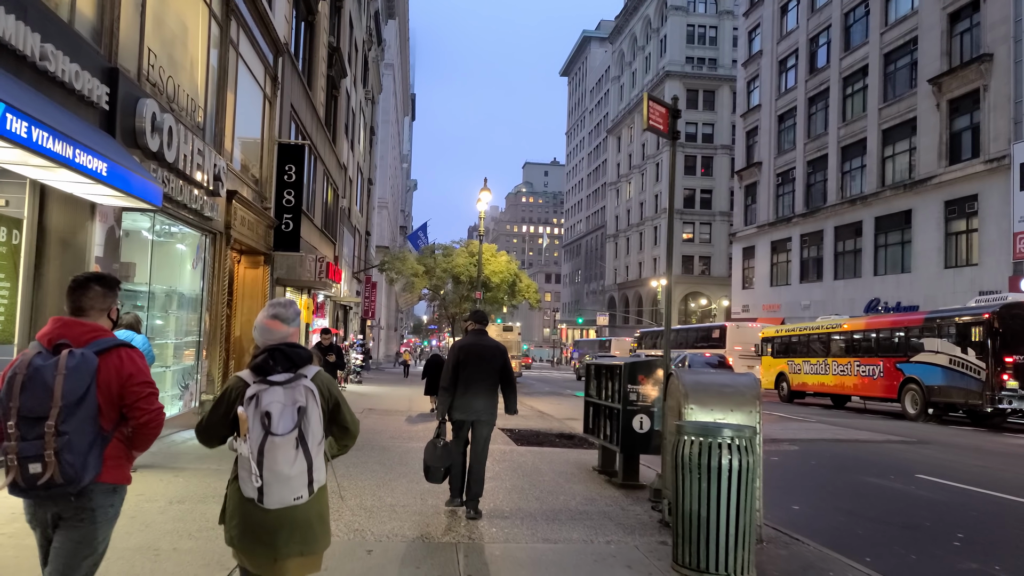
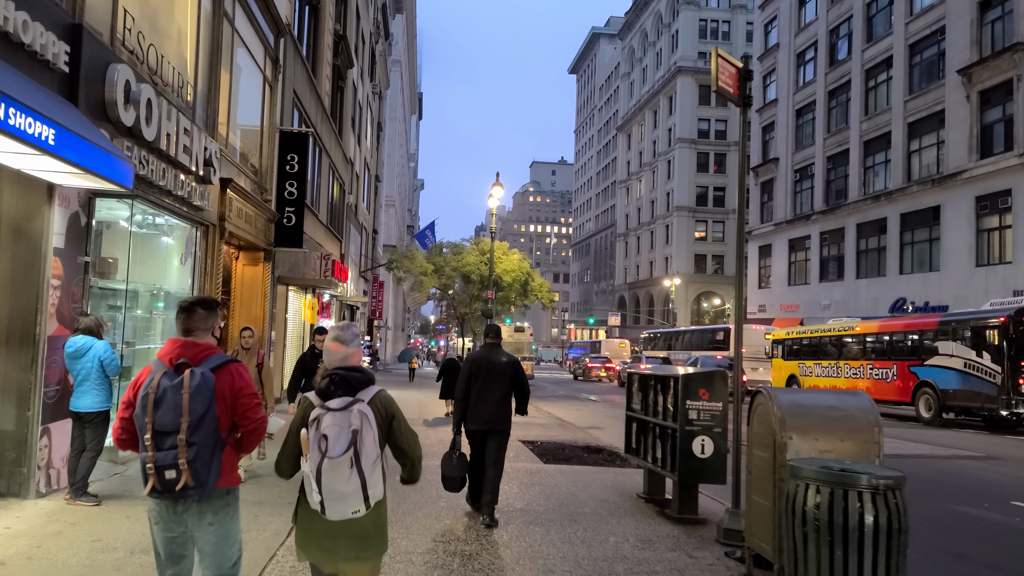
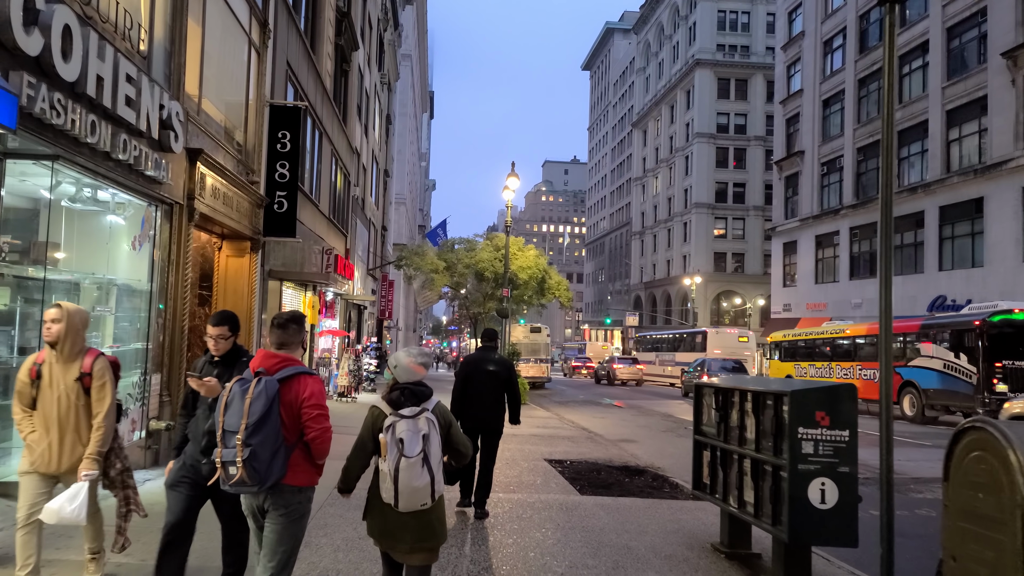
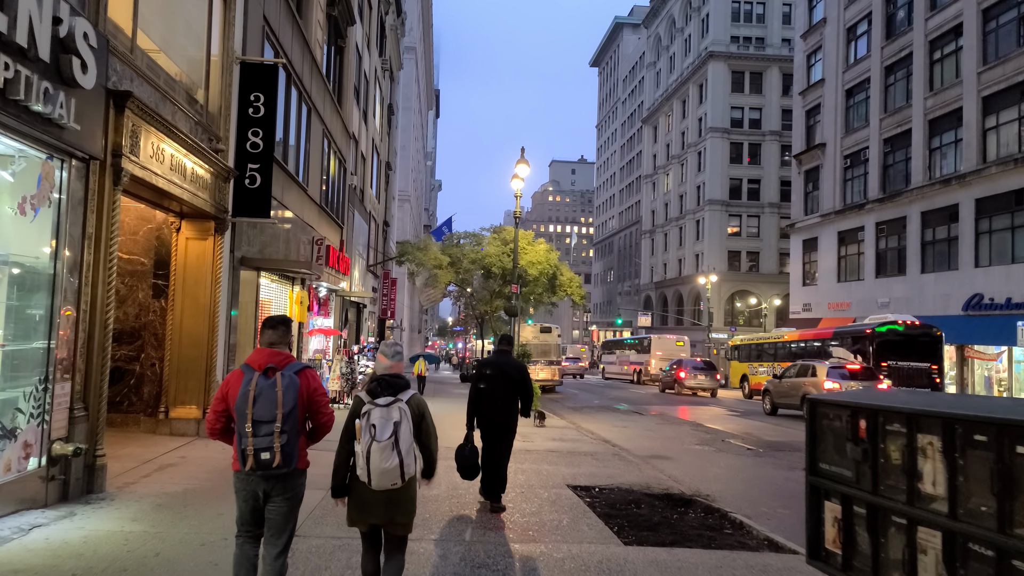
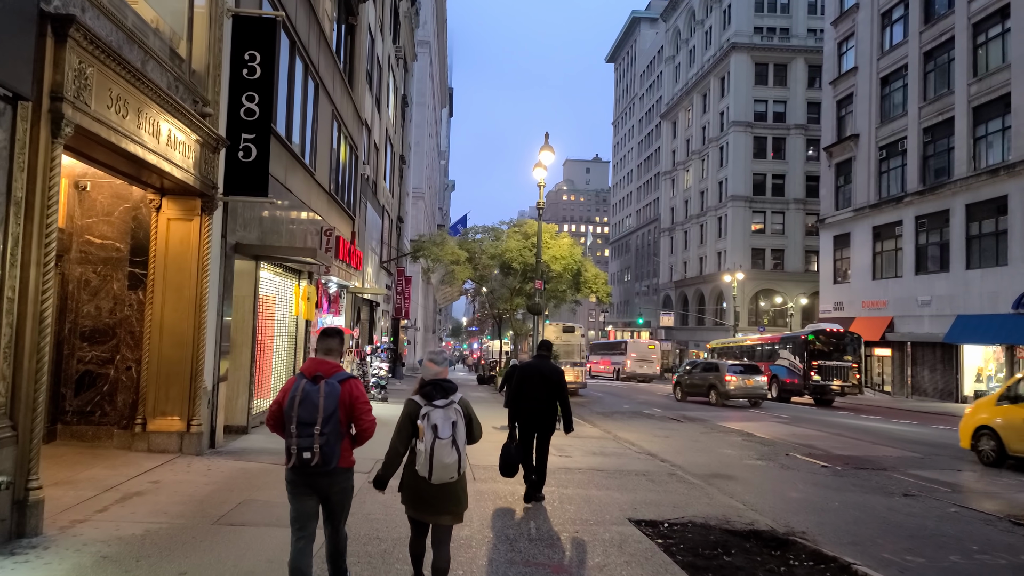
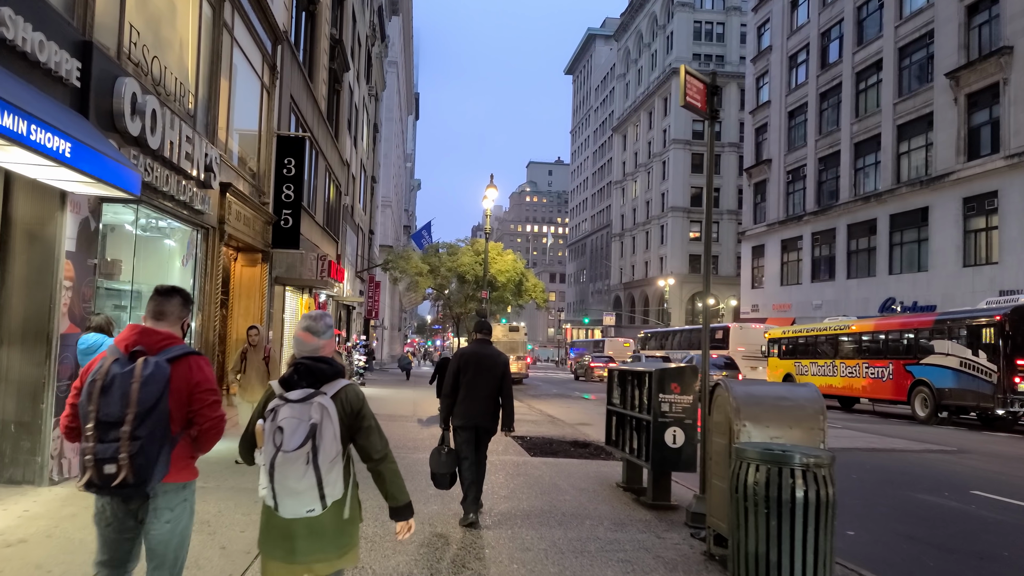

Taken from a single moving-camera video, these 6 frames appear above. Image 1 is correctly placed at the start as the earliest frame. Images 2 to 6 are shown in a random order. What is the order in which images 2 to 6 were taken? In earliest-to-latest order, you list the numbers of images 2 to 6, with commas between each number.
6, 2, 3, 4, 5
